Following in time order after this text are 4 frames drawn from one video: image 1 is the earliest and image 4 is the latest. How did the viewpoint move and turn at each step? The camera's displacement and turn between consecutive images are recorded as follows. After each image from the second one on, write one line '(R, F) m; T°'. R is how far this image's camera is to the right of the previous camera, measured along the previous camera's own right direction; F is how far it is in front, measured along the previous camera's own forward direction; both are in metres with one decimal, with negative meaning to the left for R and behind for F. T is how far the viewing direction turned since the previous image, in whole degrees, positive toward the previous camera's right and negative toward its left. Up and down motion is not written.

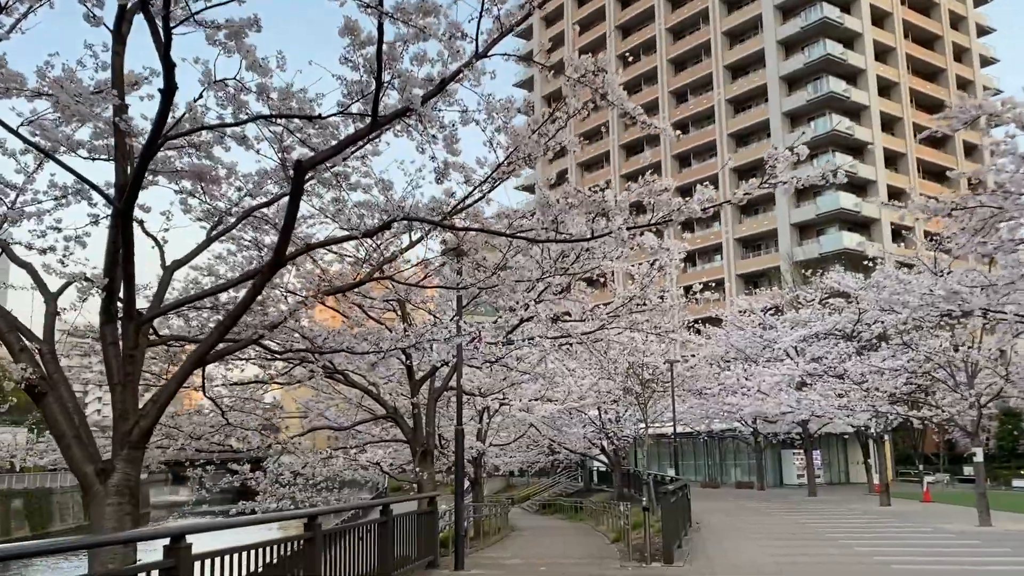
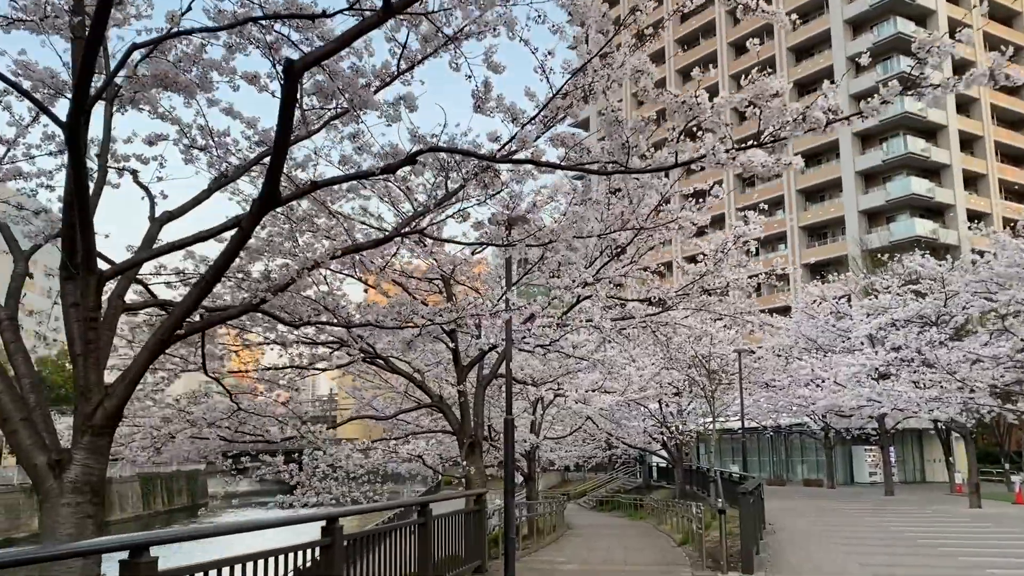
(0.0, +1.1) m; -4°
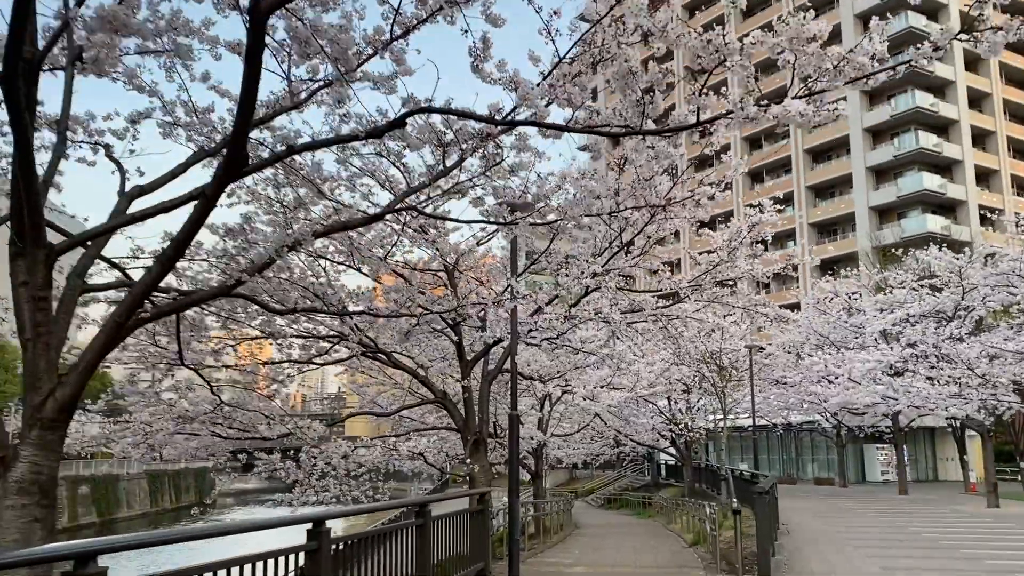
(0.0, +0.4) m; 0°
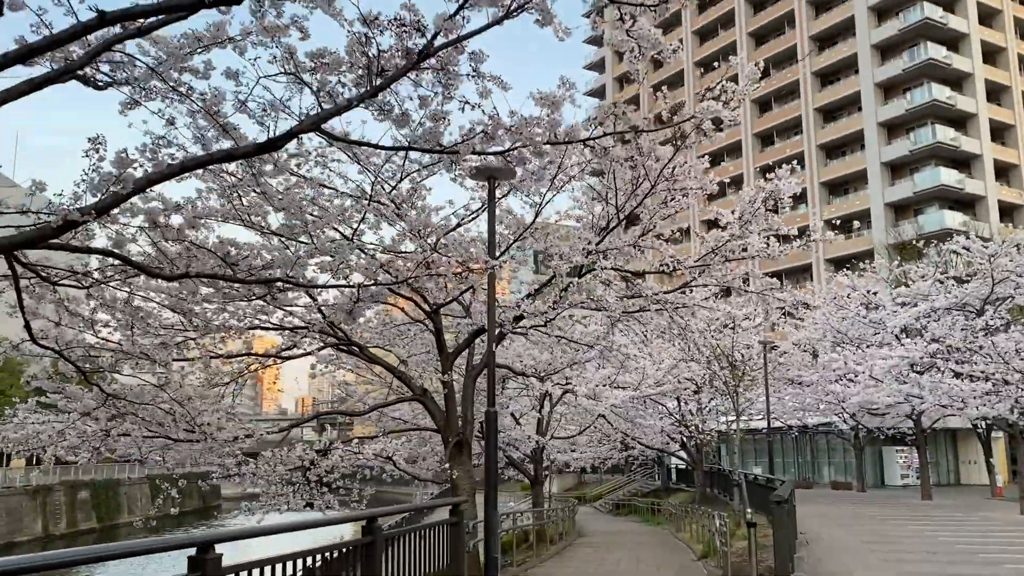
(+0.3, +1.1) m; -1°
